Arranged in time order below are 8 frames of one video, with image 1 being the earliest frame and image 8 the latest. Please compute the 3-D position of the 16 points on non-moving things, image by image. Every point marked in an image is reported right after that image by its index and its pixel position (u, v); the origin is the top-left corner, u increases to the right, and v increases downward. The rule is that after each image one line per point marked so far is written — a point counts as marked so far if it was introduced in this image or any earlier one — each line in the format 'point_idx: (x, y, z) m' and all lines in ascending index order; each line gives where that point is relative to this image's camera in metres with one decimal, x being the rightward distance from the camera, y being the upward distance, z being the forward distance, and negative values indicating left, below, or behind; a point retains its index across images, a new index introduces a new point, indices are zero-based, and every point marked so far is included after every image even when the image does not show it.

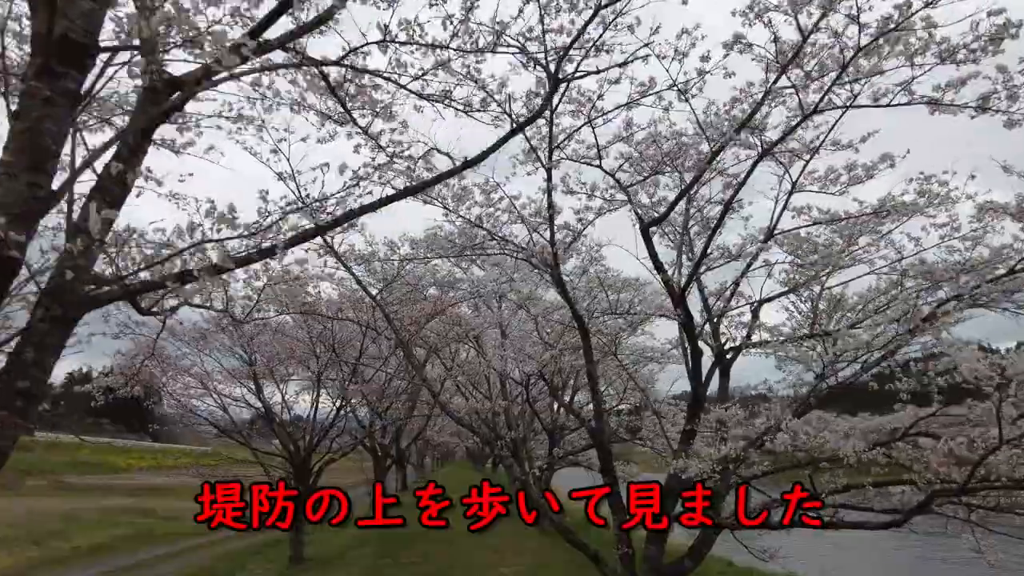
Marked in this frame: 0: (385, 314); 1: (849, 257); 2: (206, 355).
0: (-1.6, -0.3, +8.3) m
1: (+3.2, +0.3, +6.2) m
2: (-4.5, -1.0, +9.8) m
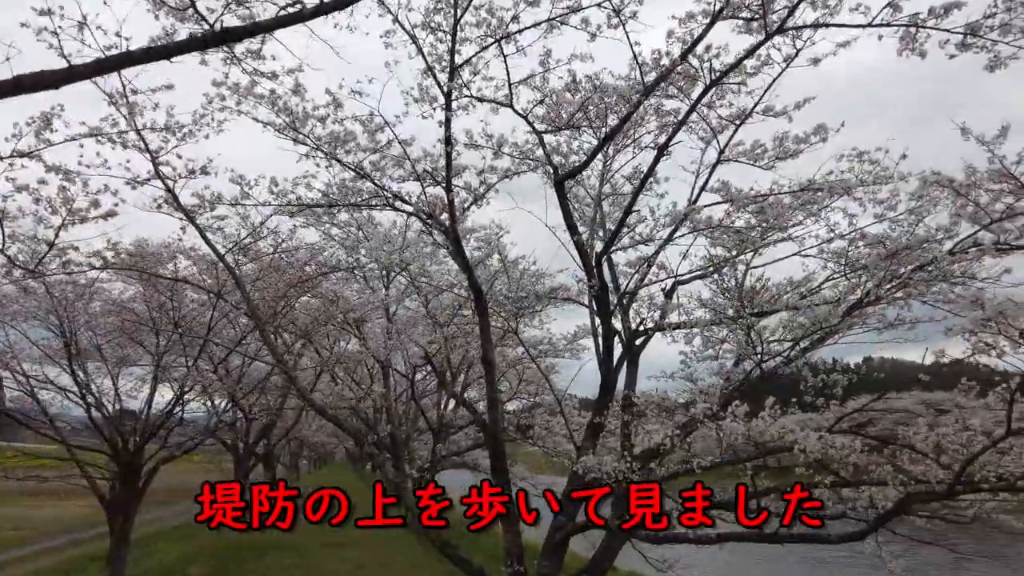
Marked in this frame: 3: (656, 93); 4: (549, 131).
0: (-2.8, +0.1, +6.9) m
1: (+2.3, +0.5, +5.6) m
2: (-6.0, -0.5, +7.9) m
3: (+1.1, +1.5, +5.2) m
4: (+0.3, +1.2, +5.0) m
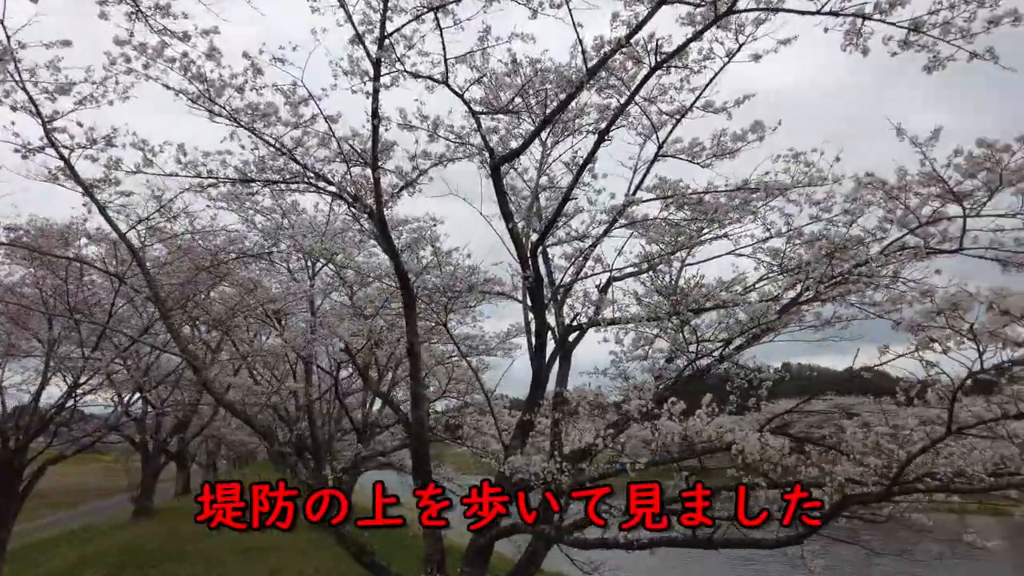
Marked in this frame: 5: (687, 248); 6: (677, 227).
0: (-3.5, +0.2, +6.4) m
1: (+1.7, +0.5, +5.6) m
2: (-6.7, -0.2, +7.1) m
3: (+0.7, +1.6, +5.0) m
4: (-0.2, +1.3, +4.8) m
5: (+1.5, +0.4, +5.5) m
6: (+1.4, +0.5, +5.6) m
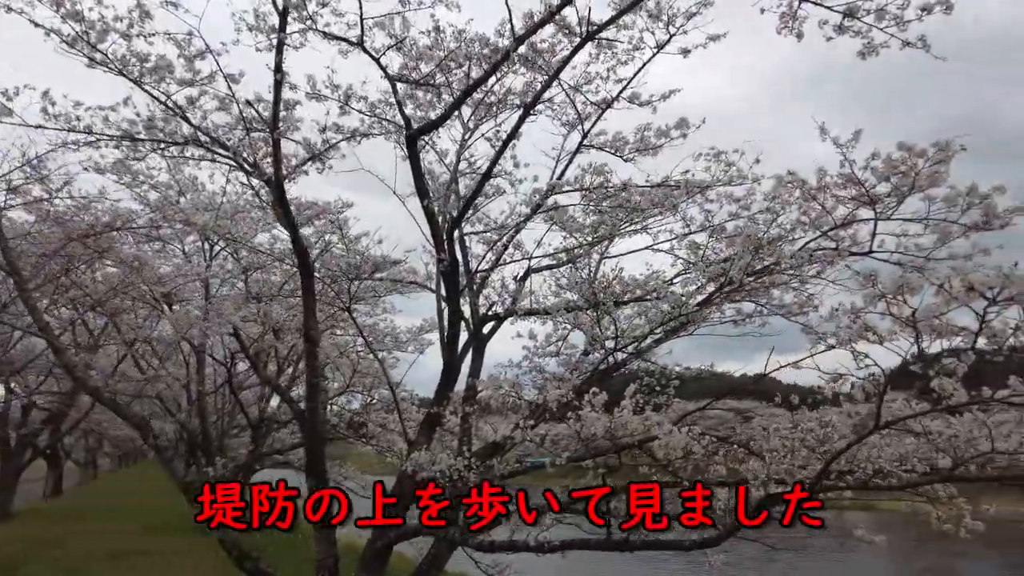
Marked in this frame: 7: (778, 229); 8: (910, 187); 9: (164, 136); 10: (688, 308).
0: (-4.3, +0.5, +5.6) m
1: (+1.0, +0.5, +5.5) m
2: (-7.6, +0.2, +5.9) m
3: (+0.1, +1.7, +4.8) m
4: (-0.7, +1.4, +4.5) m
5: (+0.8, +0.4, +5.4) m
6: (+0.7, +0.6, +5.5) m
7: (+1.9, +0.4, +4.8) m
8: (+2.4, +0.6, +4.0) m
9: (-2.9, +1.3, +5.5) m
10: (+1.2, -0.1, +4.6) m
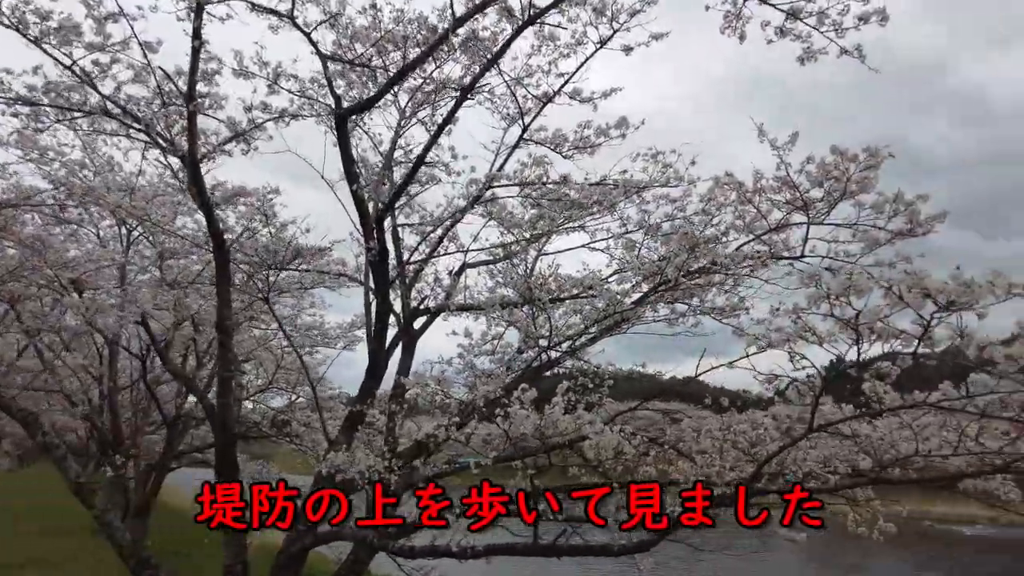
0: (-4.8, +0.6, +5.0) m
1: (+0.5, +0.5, +5.4) m
2: (-8.1, +0.5, +5.0) m
3: (-0.3, +1.7, +4.6) m
4: (-1.1, +1.4, +4.2) m
5: (+0.3, +0.4, +5.3) m
6: (+0.2, +0.6, +5.4) m
7: (+1.4, +0.4, +4.8) m
8: (+2.0, +0.6, +4.1) m
9: (-3.4, +1.4, +5.1) m
10: (+0.8, -0.1, +4.5) m
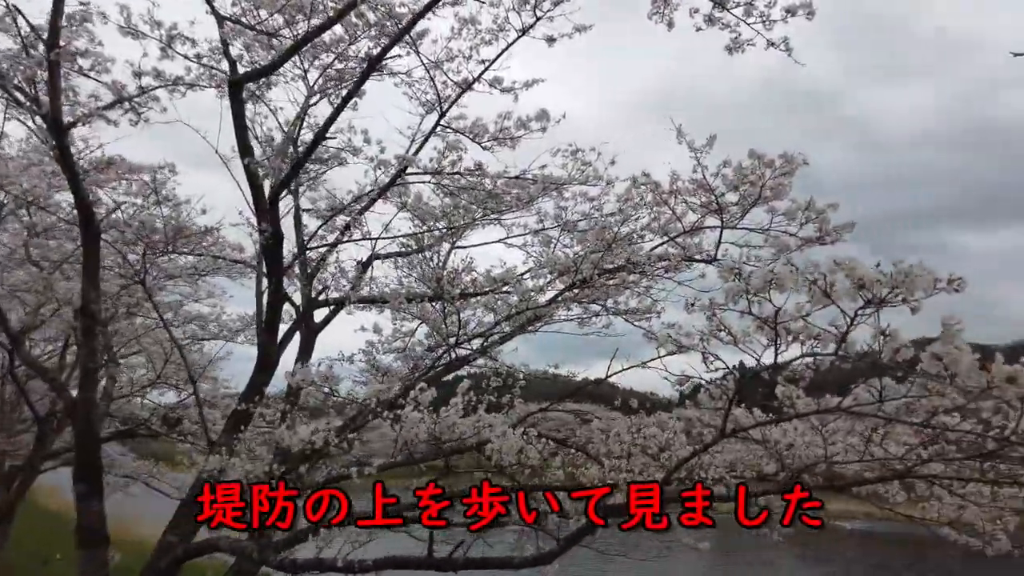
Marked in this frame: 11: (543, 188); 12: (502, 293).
0: (-5.3, +0.9, +4.2) m
1: (-0.2, +0.5, +5.2) m
2: (-8.7, +0.8, +3.7) m
3: (-0.9, +1.8, +4.4) m
4: (-1.6, +1.5, +3.9) m
5: (-0.4, +0.5, +5.1) m
6: (-0.5, +0.6, +5.2) m
7: (+0.8, +0.4, +4.7) m
8: (+1.5, +0.6, +4.1) m
9: (-4.0, +1.5, +4.4) m
10: (+0.2, -0.1, +4.3) m
11: (+0.2, +0.8, +5.2) m
12: (-0.1, 0.0, +4.5) m
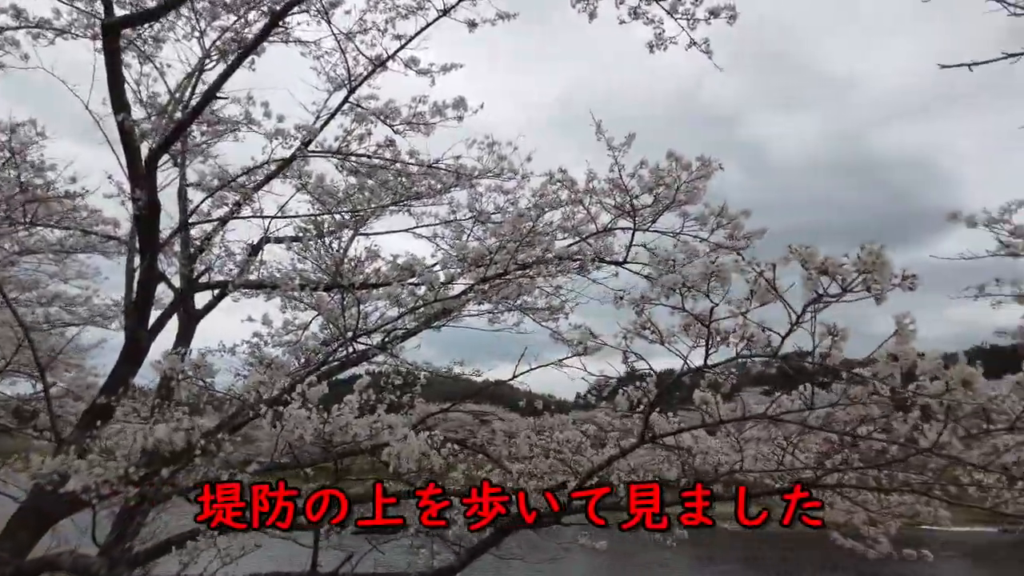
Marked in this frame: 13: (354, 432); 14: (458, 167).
0: (-5.8, +1.2, +3.2) m
1: (-0.9, +0.6, +4.9) m
2: (-9.0, +1.2, +2.3) m
3: (-1.4, +1.8, +4.0) m
4: (-2.0, +1.6, +3.4) m
5: (-1.1, +0.5, +4.8) m
6: (-1.1, +0.7, +4.8) m
7: (+0.2, +0.4, +4.6) m
8: (+1.0, +0.5, +4.0) m
9: (-4.4, +1.8, +3.6) m
10: (-0.4, -0.1, +4.1) m
11: (-0.4, +0.8, +5.0) m
12: (-0.7, 0.0, +4.3) m
13: (-0.9, -0.8, +3.7) m
14: (-0.4, +0.9, +5.0) m
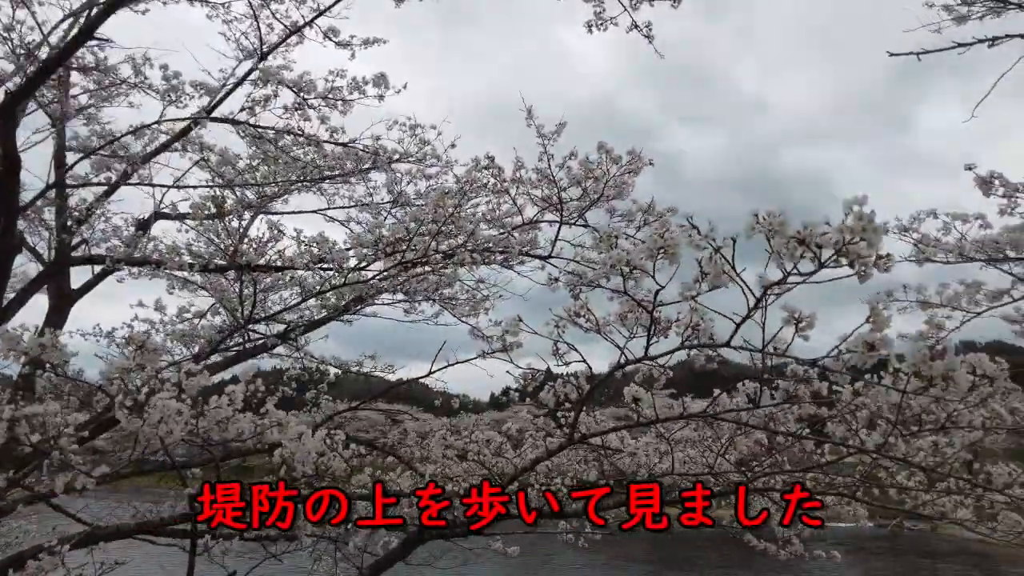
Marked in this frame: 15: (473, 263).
0: (-6.1, +1.4, +2.2) m
1: (-1.4, +0.7, +4.6) m
2: (-9.1, +1.6, +0.9) m
3: (-1.7, +1.9, +3.6) m
4: (-2.3, +1.8, +2.9) m
5: (-1.6, +0.6, +4.4) m
6: (-1.7, +0.8, +4.4) m
7: (-0.3, +0.5, +4.3) m
8: (+0.5, +0.6, +3.9) m
9: (-4.7, +2.0, +2.8) m
10: (-0.9, 0.0, +3.8) m
11: (-1.0, +0.9, +4.7) m
12: (-1.2, +0.1, +3.9) m
13: (-1.3, -0.7, +3.4) m
14: (-1.0, +1.0, +4.7) m
15: (-0.2, +0.1, +4.2) m
